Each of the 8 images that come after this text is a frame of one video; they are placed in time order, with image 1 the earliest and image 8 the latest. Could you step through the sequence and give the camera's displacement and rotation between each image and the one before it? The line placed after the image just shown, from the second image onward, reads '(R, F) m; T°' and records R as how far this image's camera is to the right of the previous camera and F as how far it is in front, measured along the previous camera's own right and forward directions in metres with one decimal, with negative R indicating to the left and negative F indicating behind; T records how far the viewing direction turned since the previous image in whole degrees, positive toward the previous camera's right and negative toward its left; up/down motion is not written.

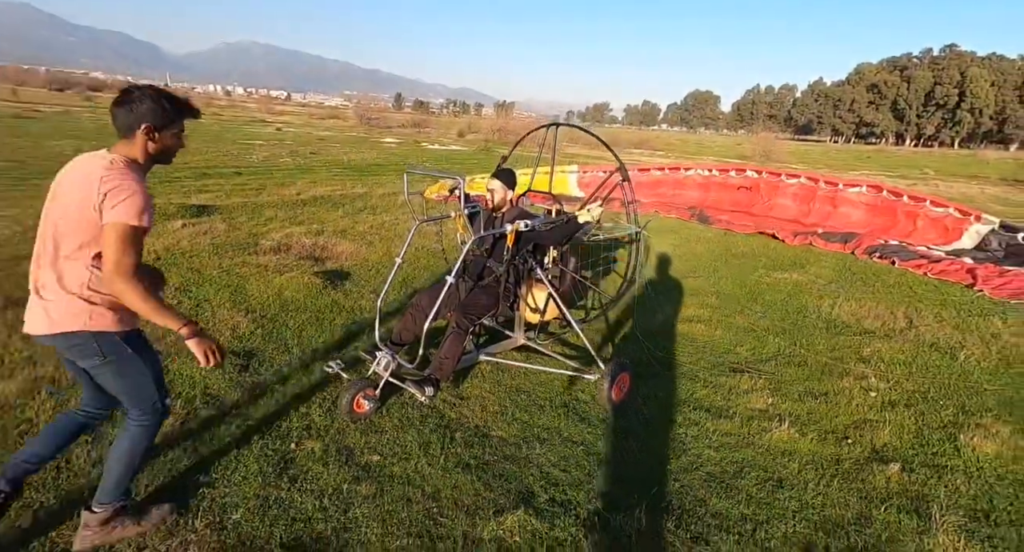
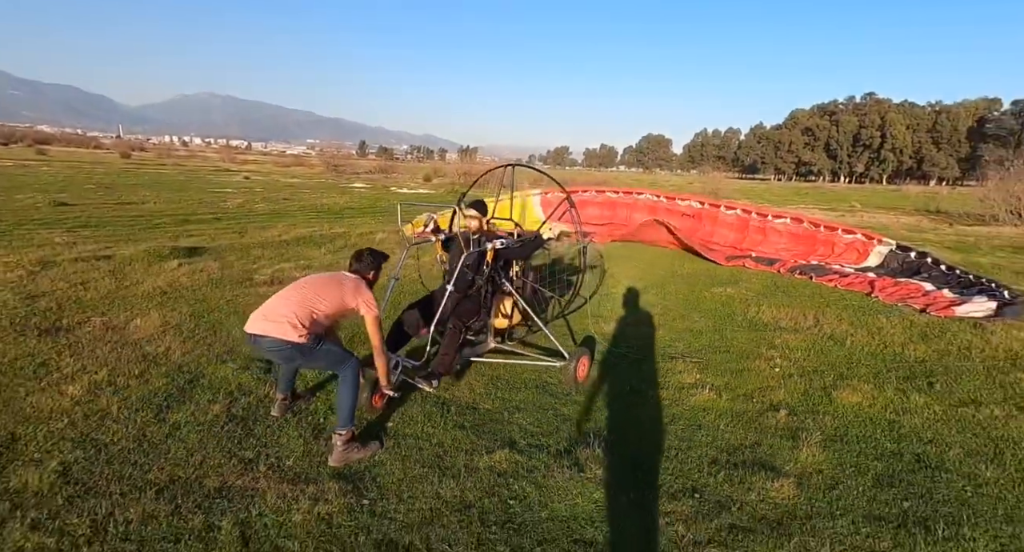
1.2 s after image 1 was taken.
(-0.1, -0.9) m; +4°
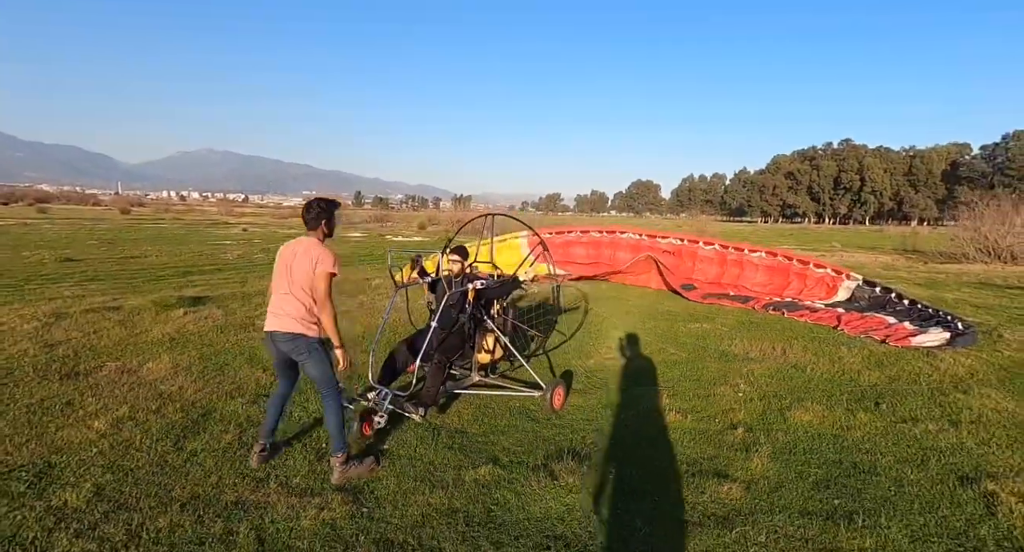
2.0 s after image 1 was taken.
(+0.1, -0.5) m; +1°
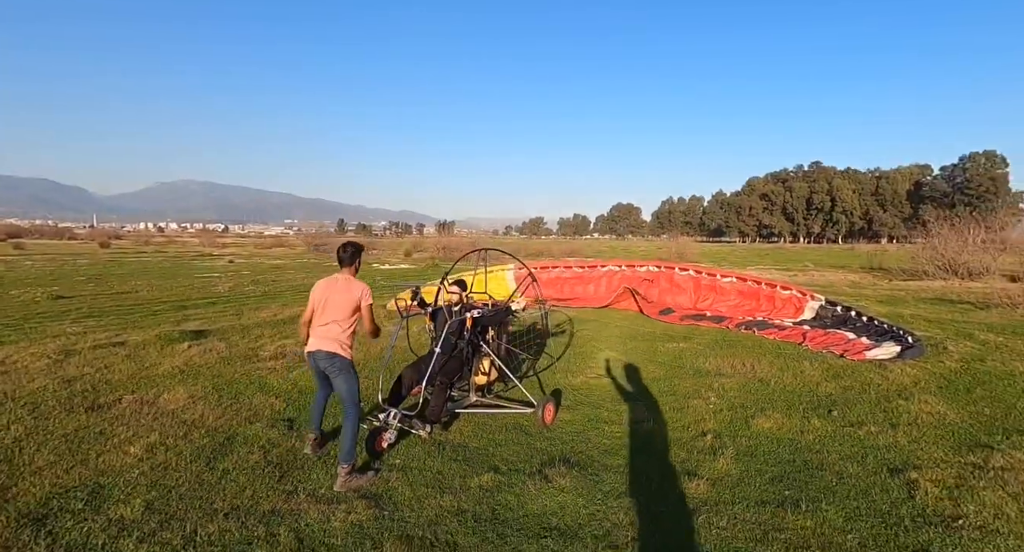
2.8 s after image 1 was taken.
(-0.1, -0.6) m; +2°
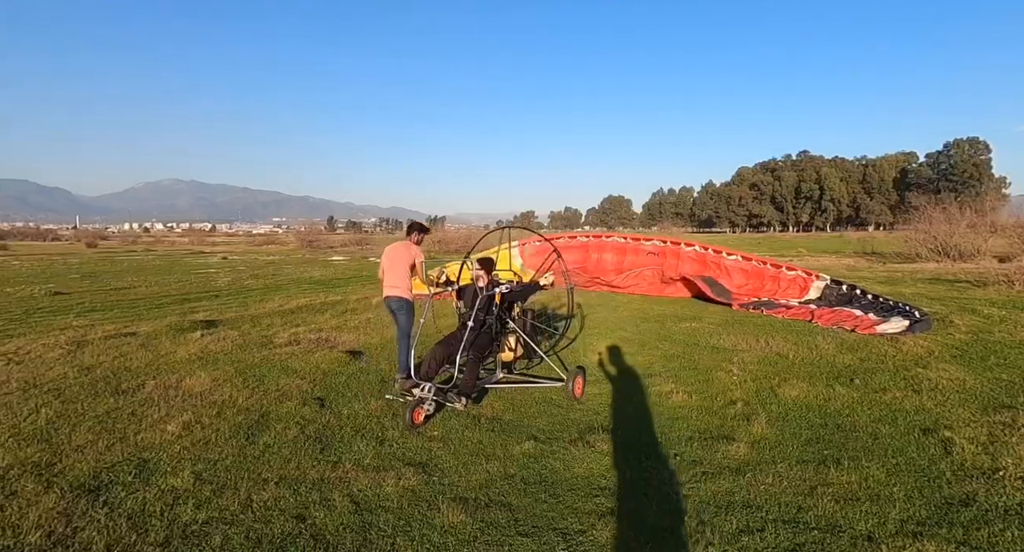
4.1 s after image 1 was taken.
(-0.4, 0.0) m; +1°
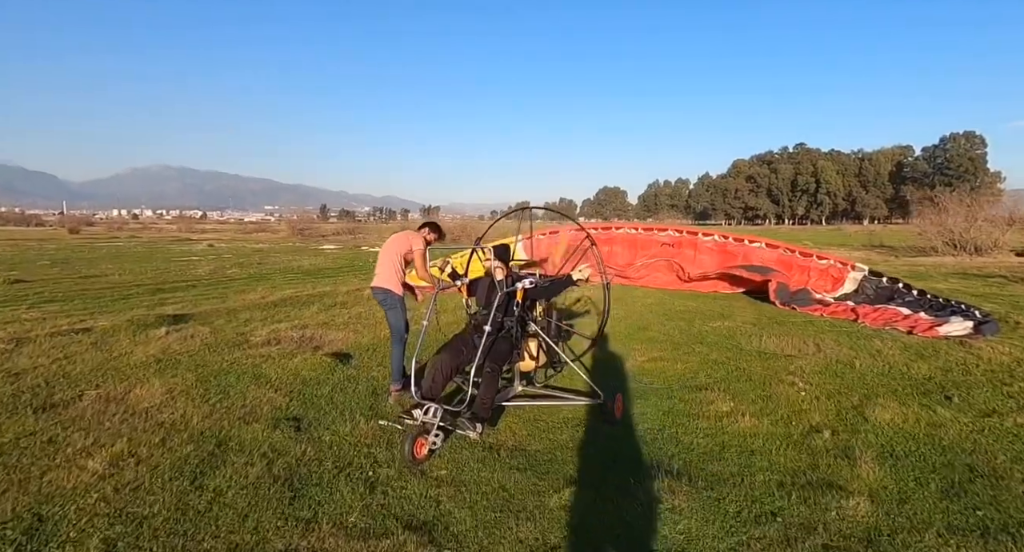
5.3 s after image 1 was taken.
(-0.3, +1.1) m; +1°
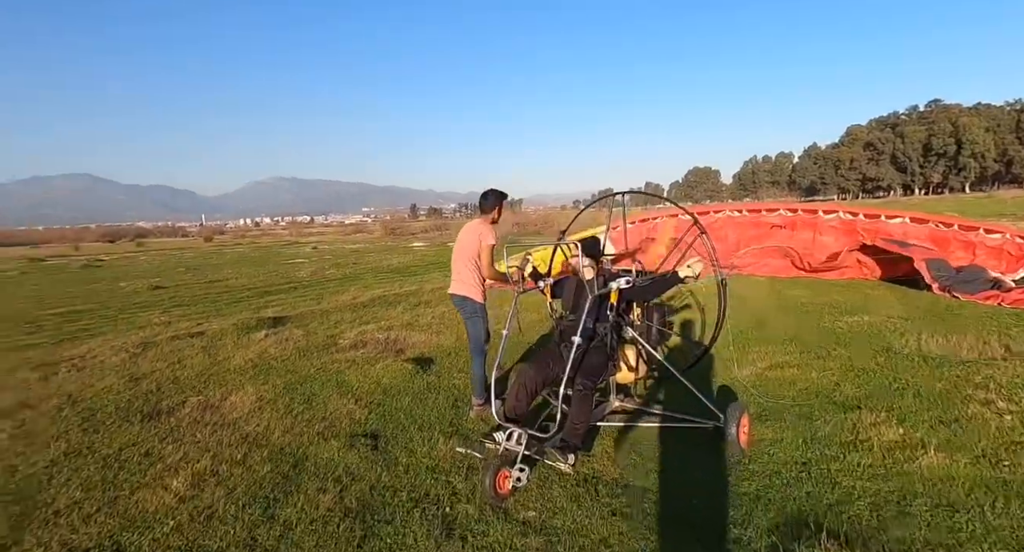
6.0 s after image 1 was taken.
(0.0, +0.6) m; -10°
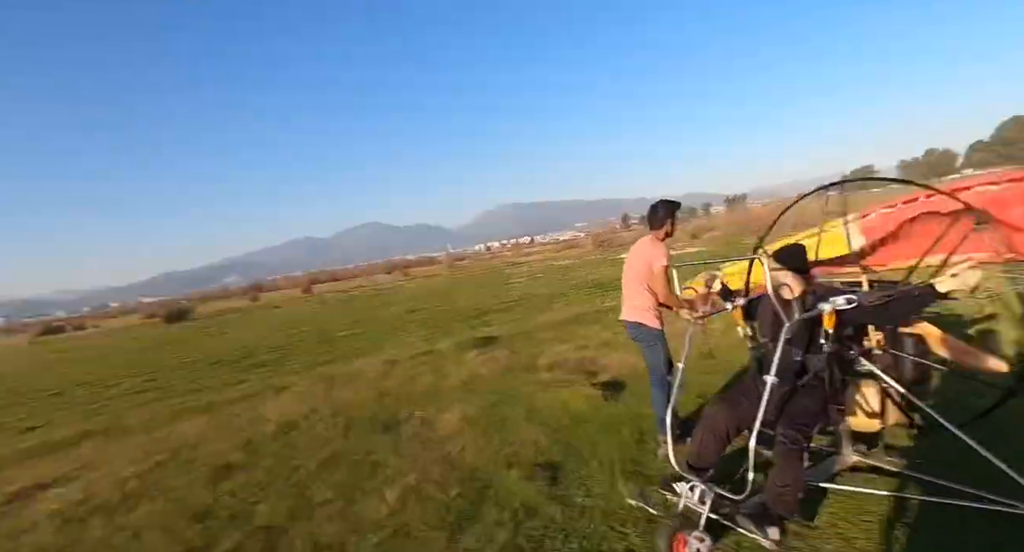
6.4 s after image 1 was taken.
(+0.3, +0.3) m; -24°
